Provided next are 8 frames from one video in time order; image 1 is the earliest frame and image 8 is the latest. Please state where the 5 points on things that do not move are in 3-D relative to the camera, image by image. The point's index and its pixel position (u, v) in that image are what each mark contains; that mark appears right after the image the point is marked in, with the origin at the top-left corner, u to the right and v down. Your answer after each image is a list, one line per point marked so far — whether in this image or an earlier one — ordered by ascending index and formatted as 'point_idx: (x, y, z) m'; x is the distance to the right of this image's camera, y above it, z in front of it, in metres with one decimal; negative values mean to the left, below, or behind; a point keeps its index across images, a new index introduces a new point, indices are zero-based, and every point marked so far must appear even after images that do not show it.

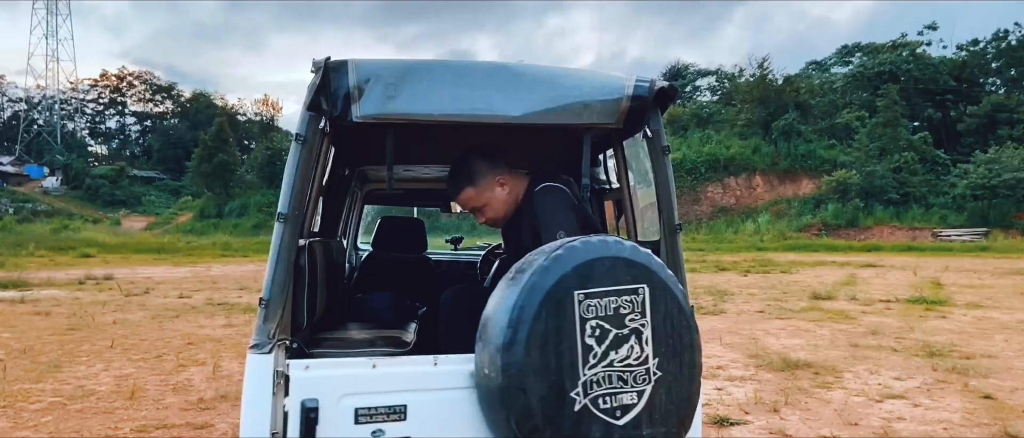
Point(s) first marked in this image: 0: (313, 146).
0: (-0.6, +0.2, +2.3) m
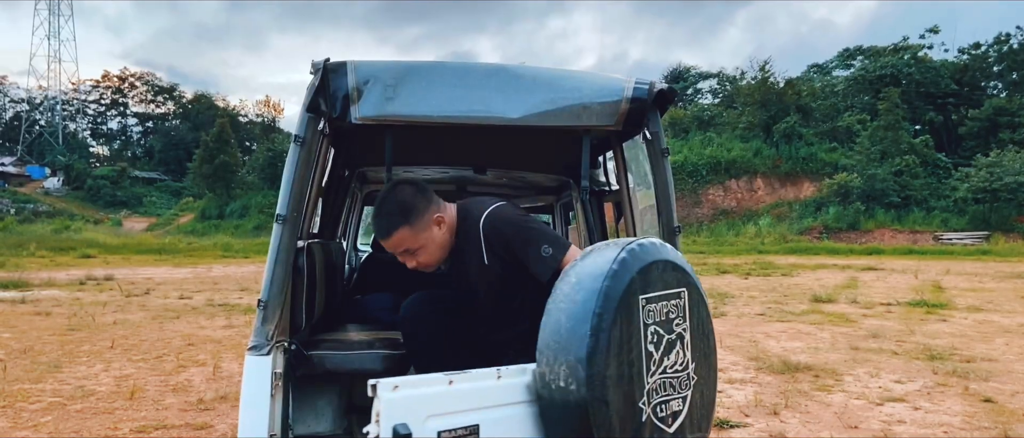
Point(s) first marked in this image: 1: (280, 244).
0: (-0.6, +0.2, +2.3) m
1: (-0.7, -0.1, +2.2) m
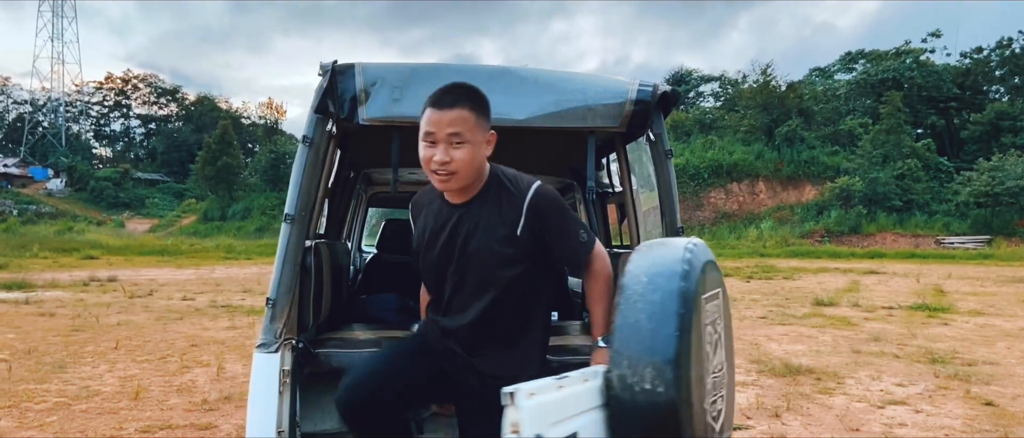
0: (-0.6, +0.2, +2.3) m
1: (-0.7, -0.1, +2.2) m
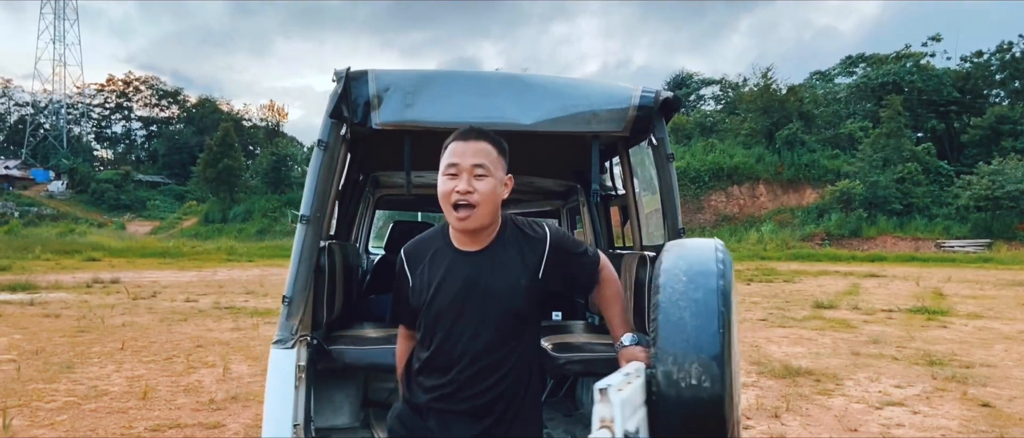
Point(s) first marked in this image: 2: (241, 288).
0: (-0.6, +0.2, +2.4) m
1: (-0.7, -0.1, +2.3) m
2: (-5.4, -1.4, +14.7) m
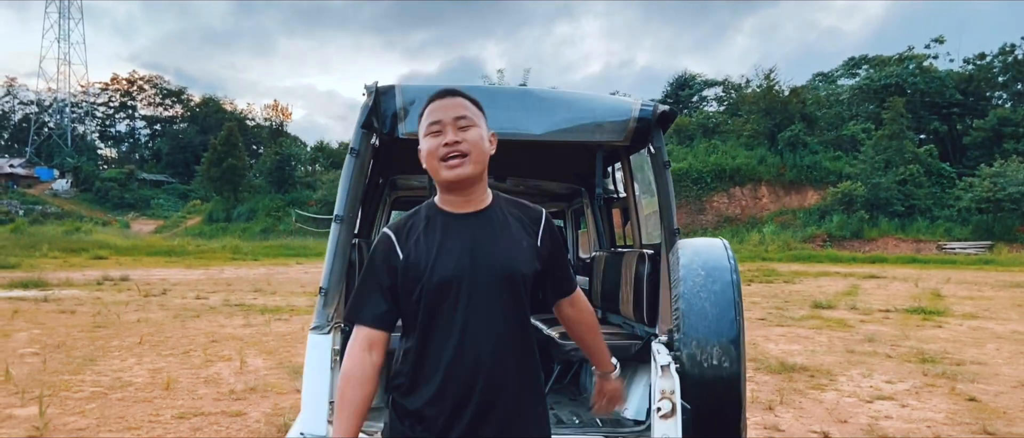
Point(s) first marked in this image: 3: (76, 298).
0: (-0.5, +0.2, +2.6) m
1: (-0.6, -0.1, +2.6) m
2: (-5.3, -1.3, +14.9) m
3: (-7.2, -1.3, +12.2) m
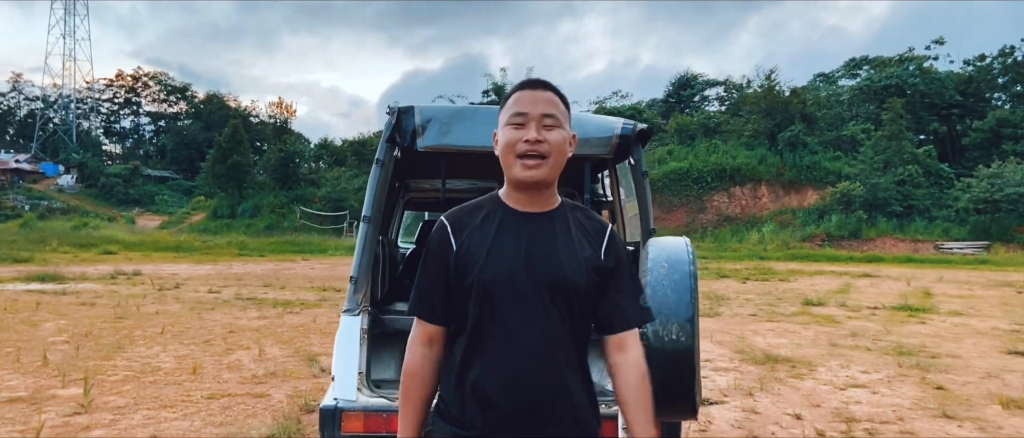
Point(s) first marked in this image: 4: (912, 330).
0: (-0.5, +0.2, +3.1) m
1: (-0.6, -0.1, +3.0) m
2: (-5.3, -1.3, +15.4) m
3: (-7.2, -1.2, +12.7) m
4: (+5.1, -1.4, +9.4) m
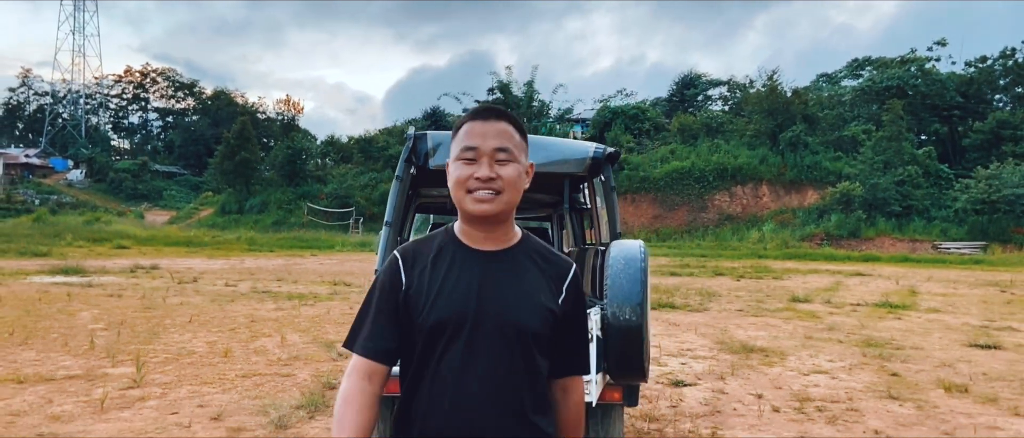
0: (-0.5, +0.2, +3.7) m
1: (-0.6, -0.1, +3.7) m
2: (-5.2, -1.2, +16.1) m
3: (-7.1, -1.2, +13.4) m
4: (+5.1, -1.4, +10.0) m
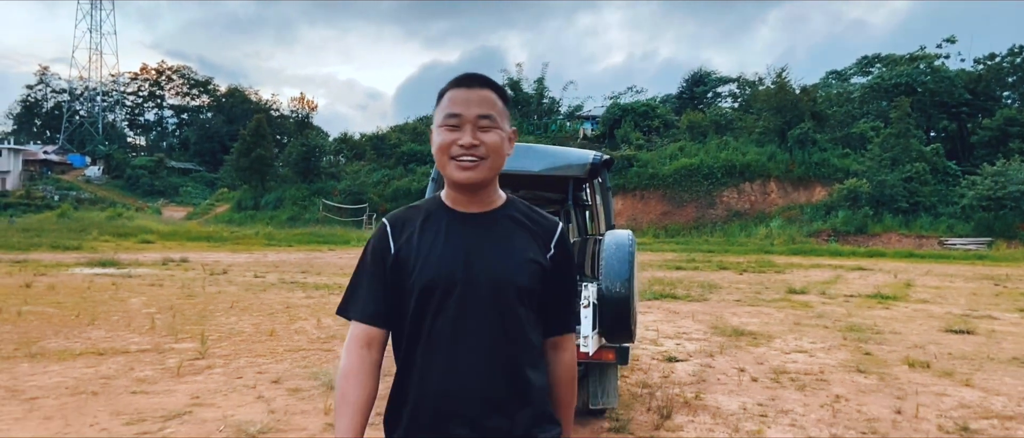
0: (-0.5, +0.2, +4.5) m
1: (-0.6, -0.1, +4.5) m
2: (-5.0, -1.1, +16.9) m
3: (-6.9, -1.1, +14.3) m
4: (+5.3, -1.4, +10.8) m
